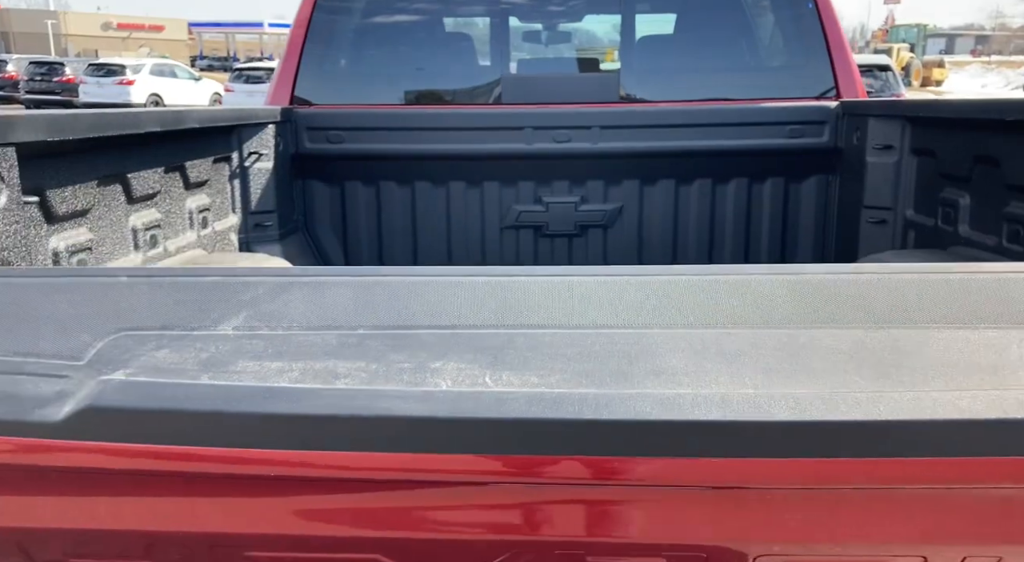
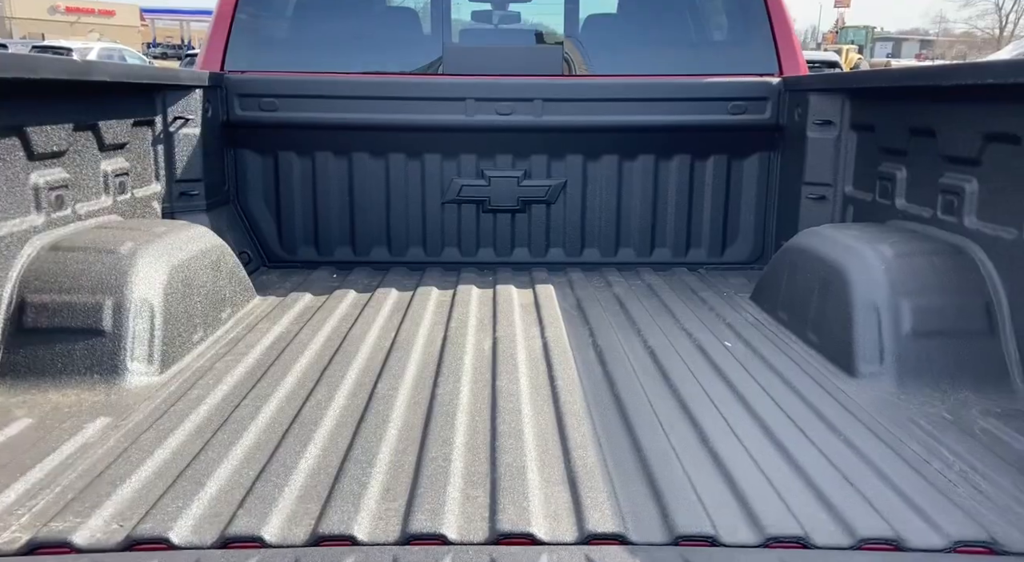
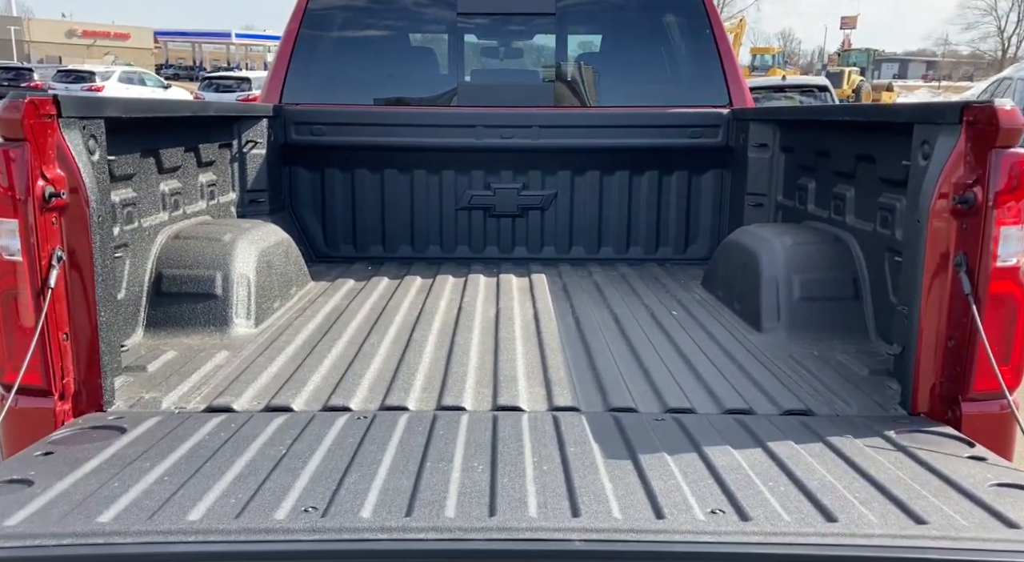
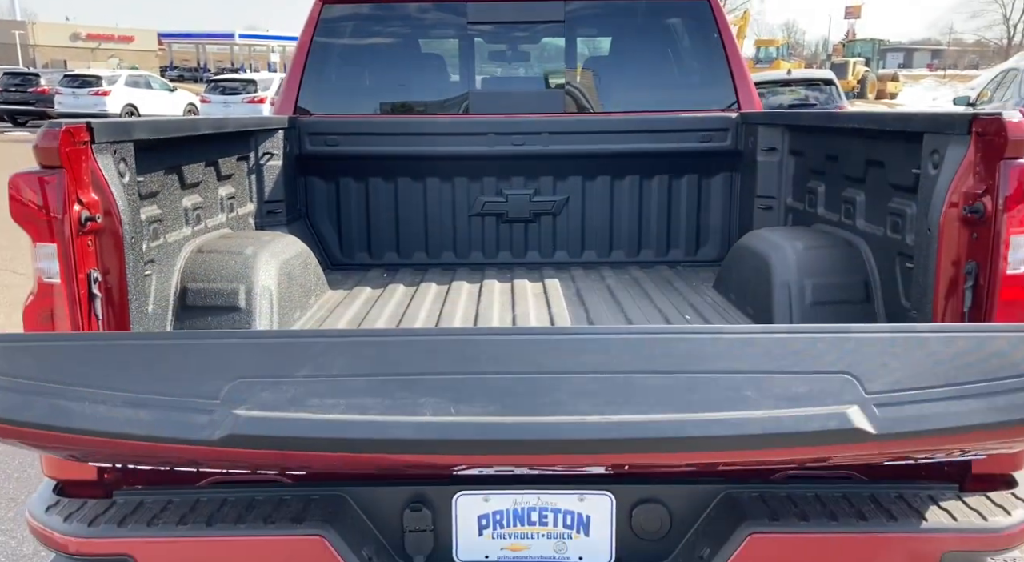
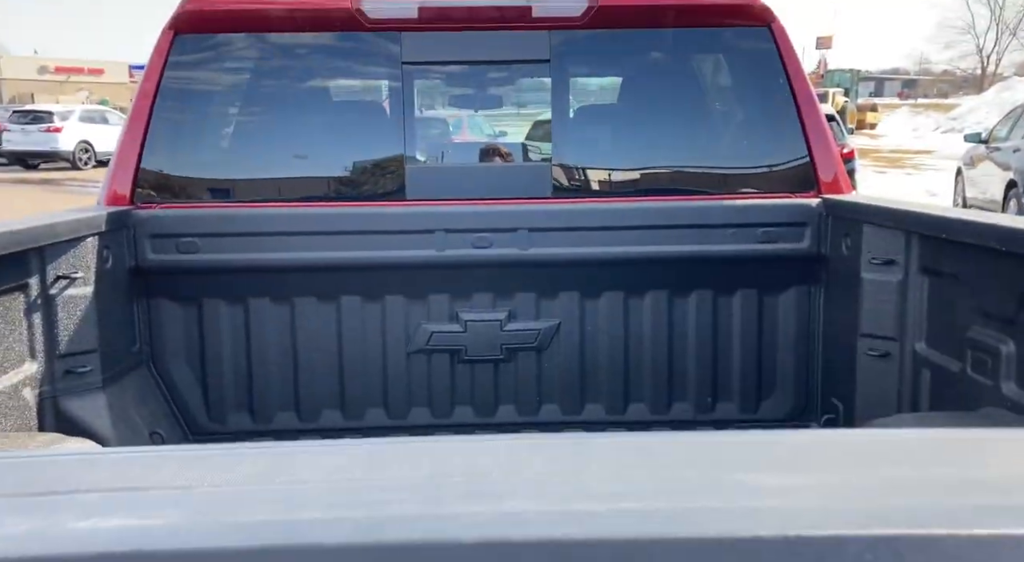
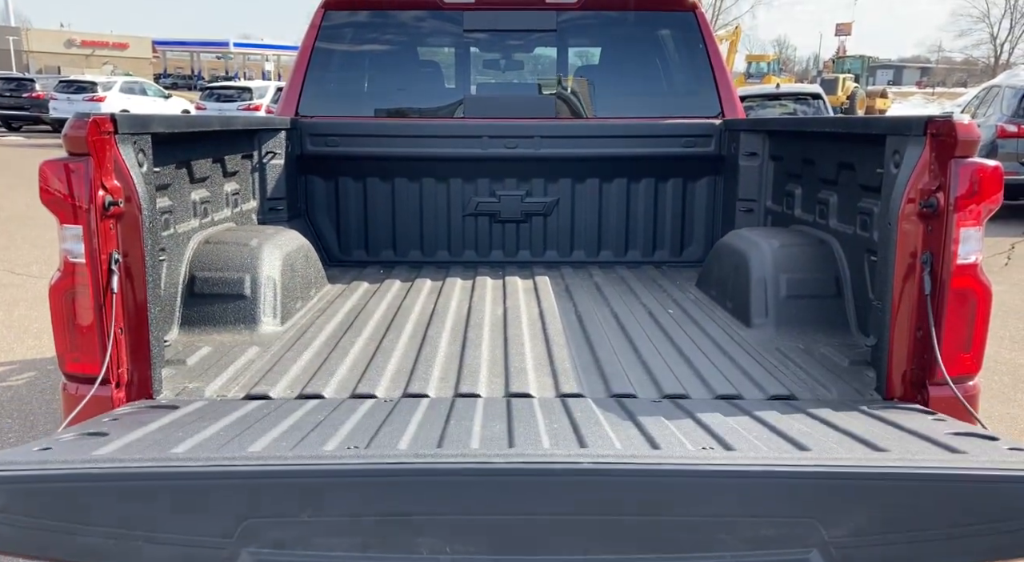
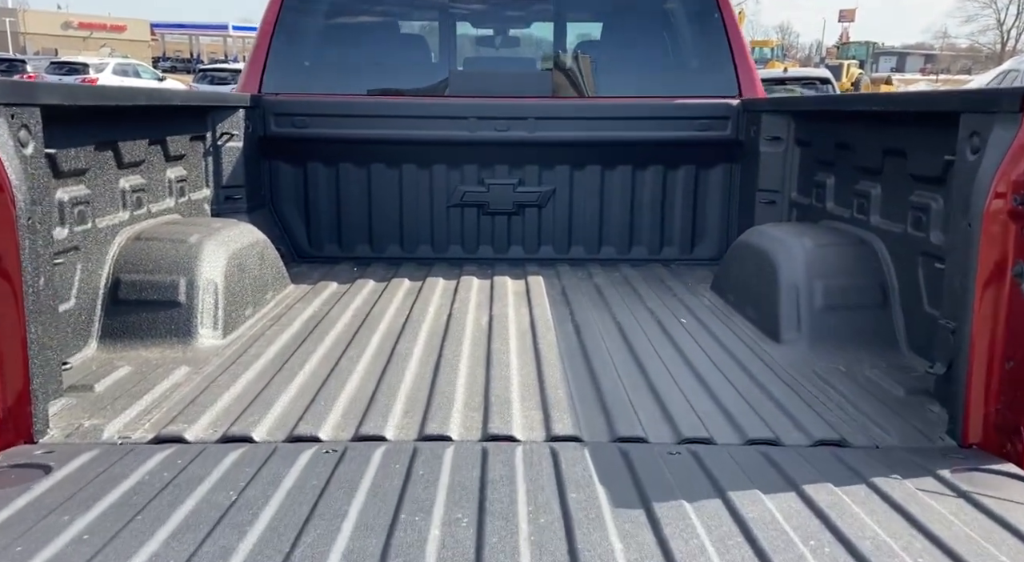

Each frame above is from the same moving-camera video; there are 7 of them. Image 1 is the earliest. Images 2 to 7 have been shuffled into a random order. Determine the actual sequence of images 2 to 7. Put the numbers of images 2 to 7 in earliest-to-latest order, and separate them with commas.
4, 6, 3, 7, 2, 5
